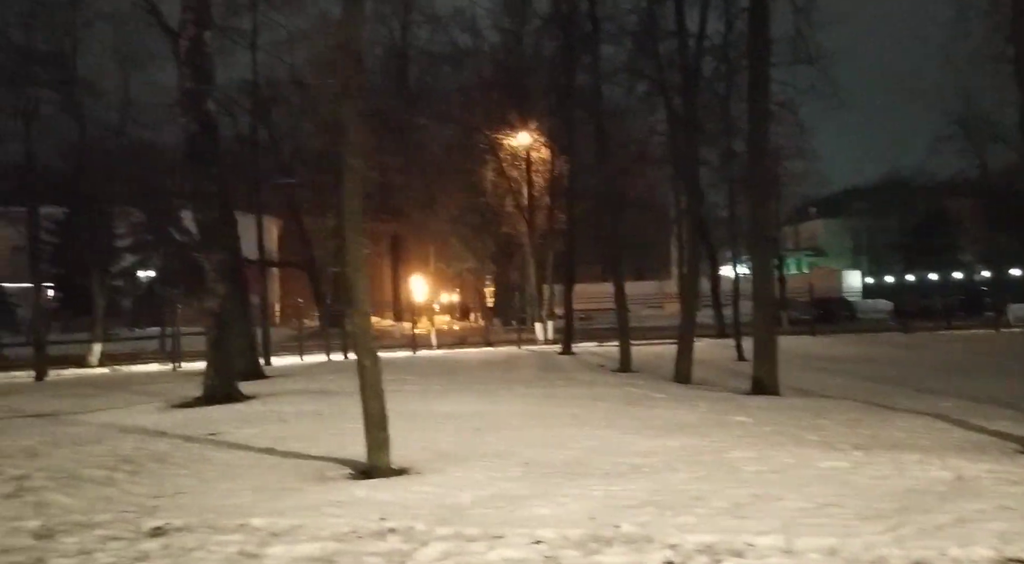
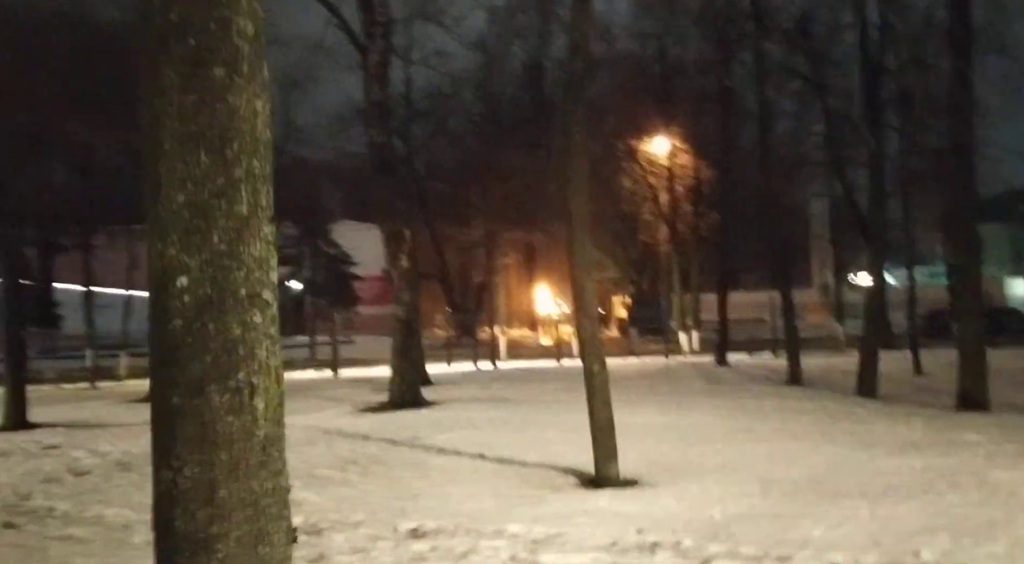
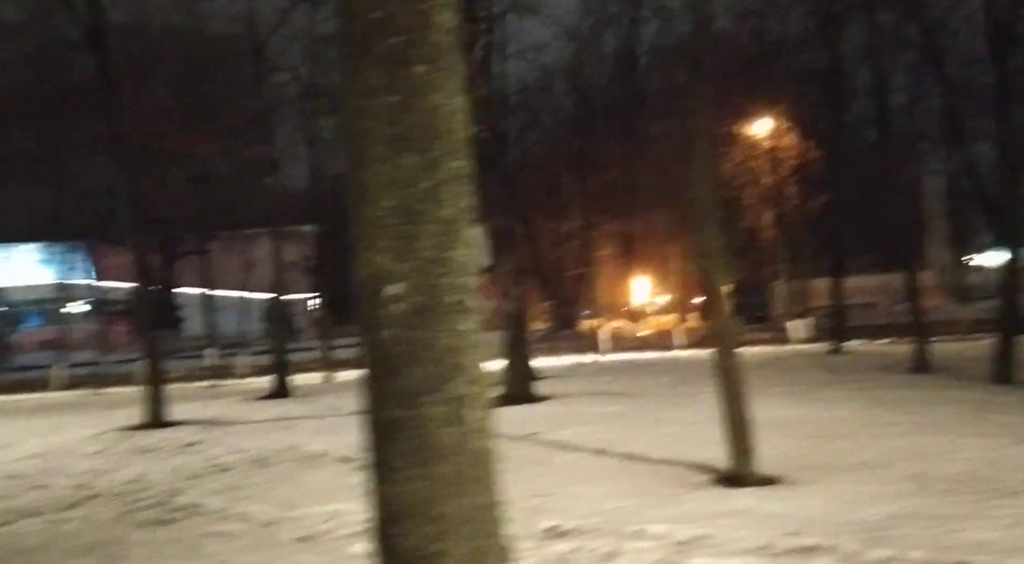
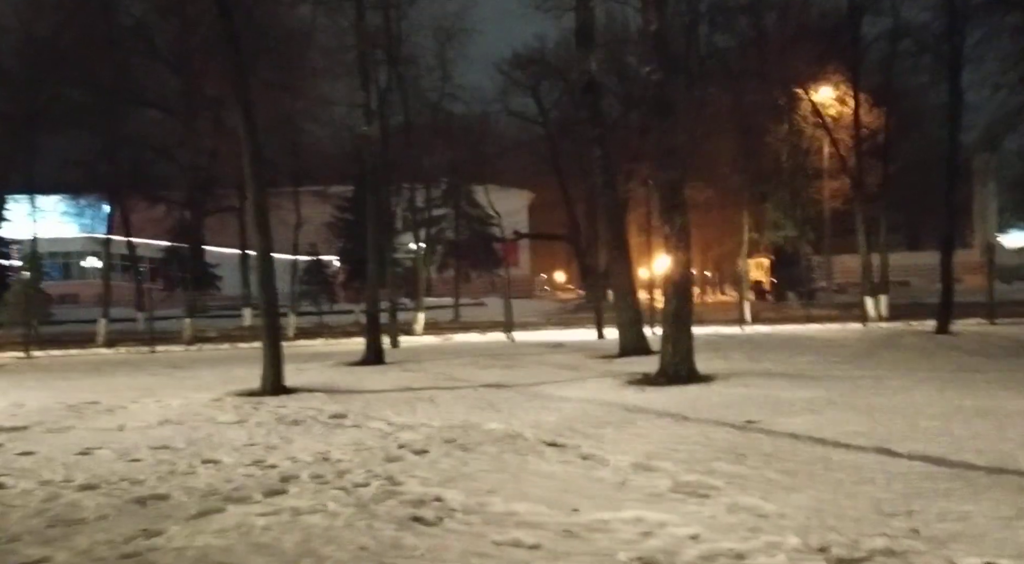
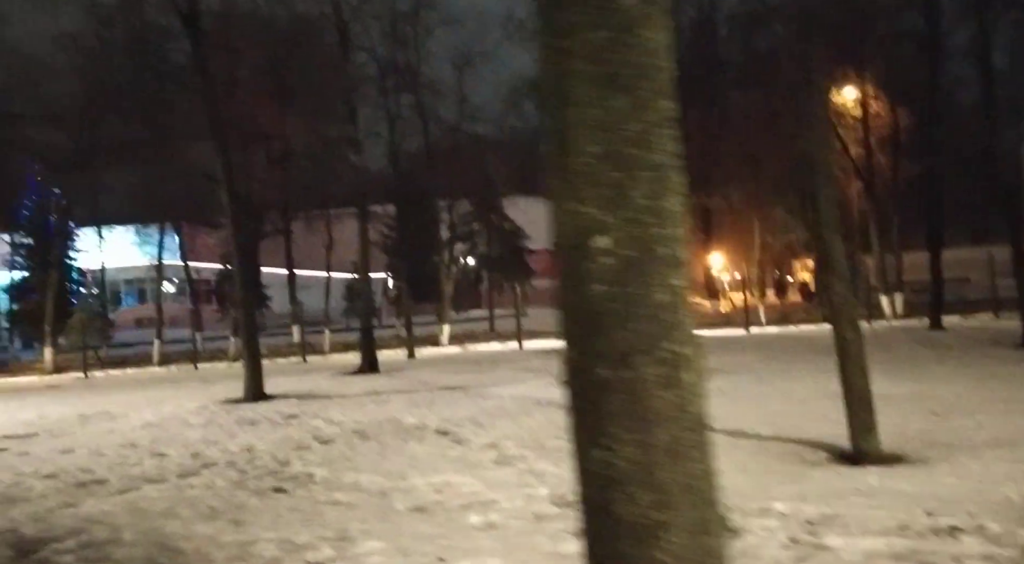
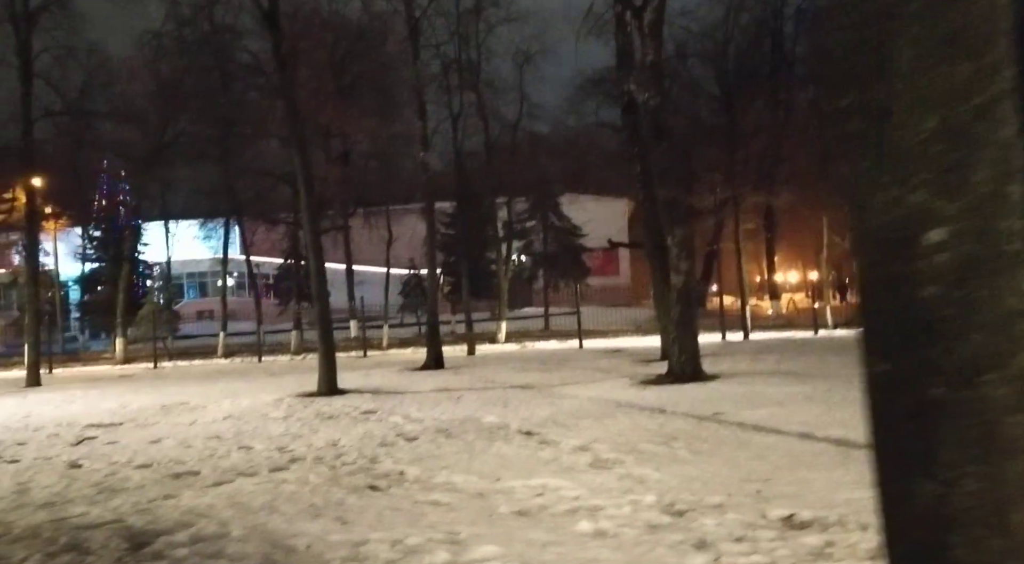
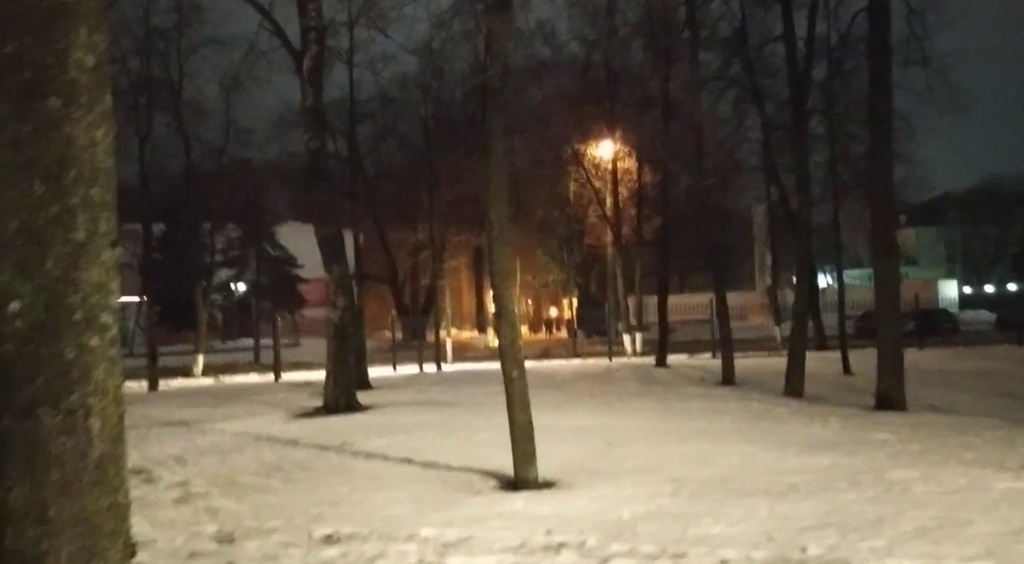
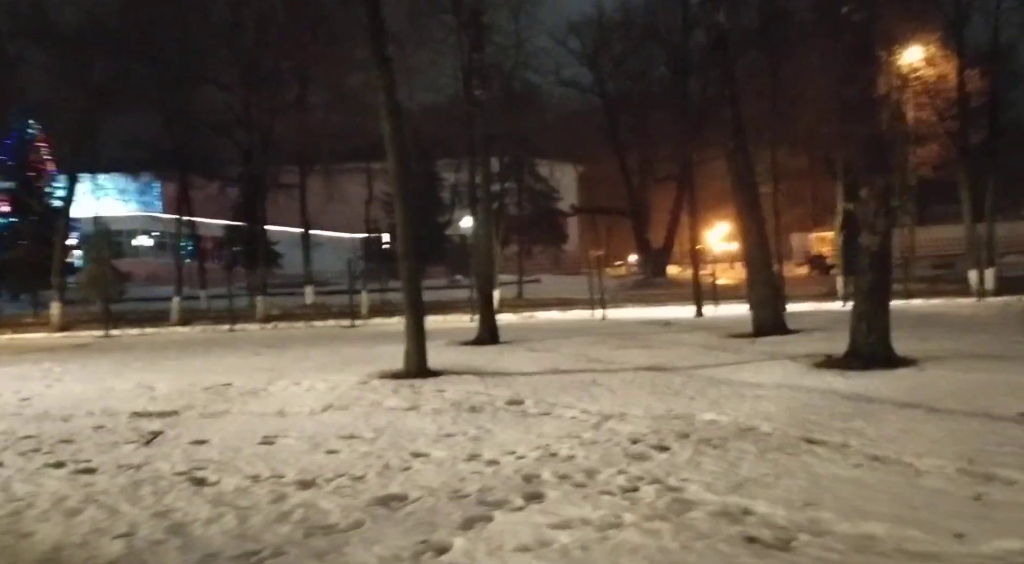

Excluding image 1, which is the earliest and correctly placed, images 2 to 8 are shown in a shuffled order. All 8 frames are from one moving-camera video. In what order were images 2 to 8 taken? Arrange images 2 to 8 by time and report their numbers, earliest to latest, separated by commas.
7, 2, 3, 5, 6, 4, 8
